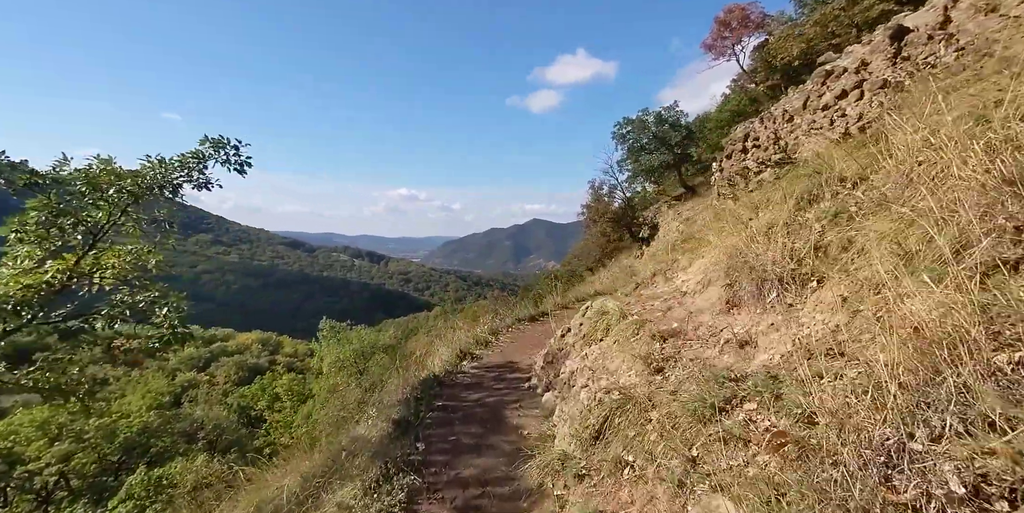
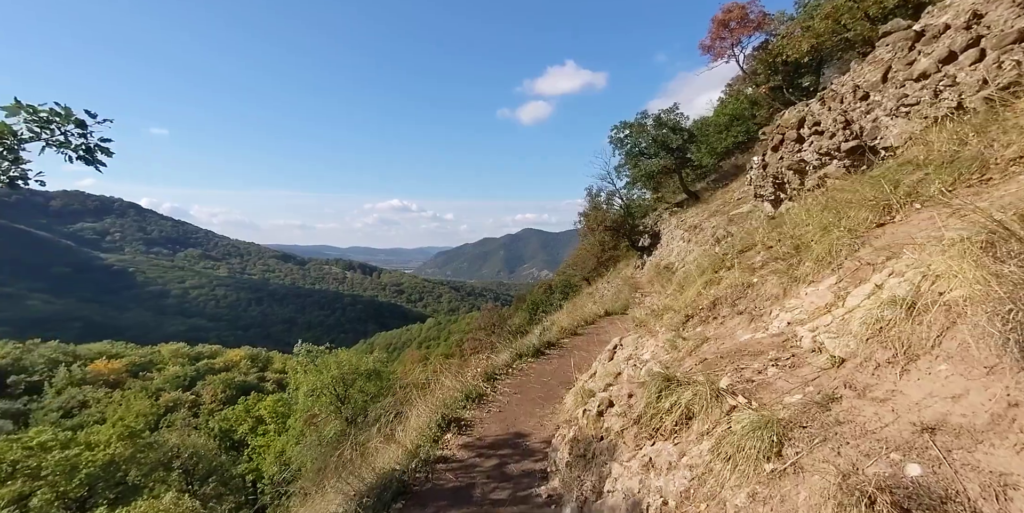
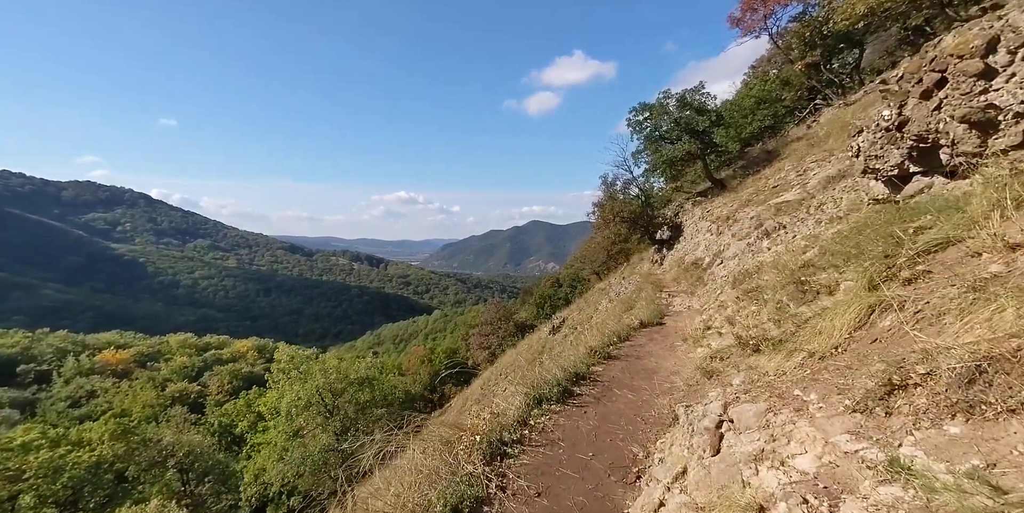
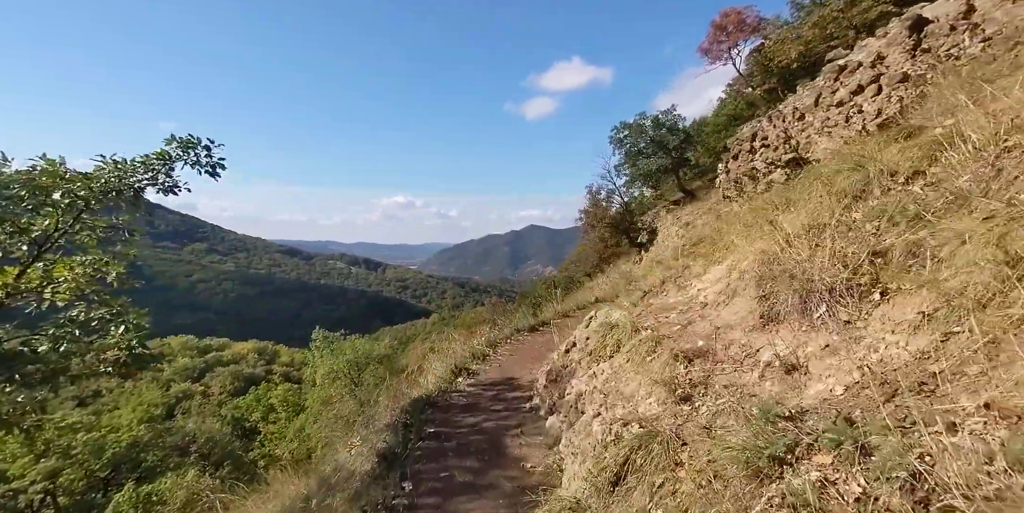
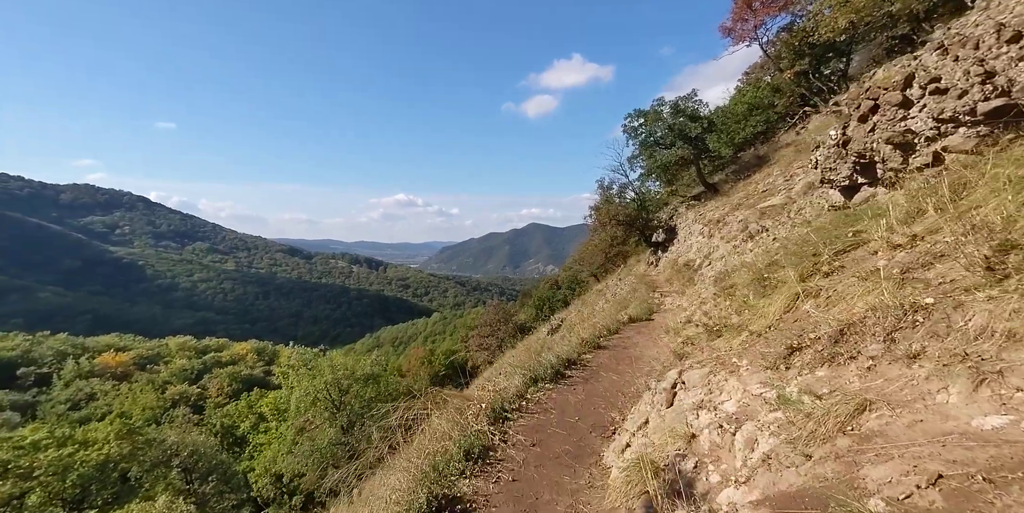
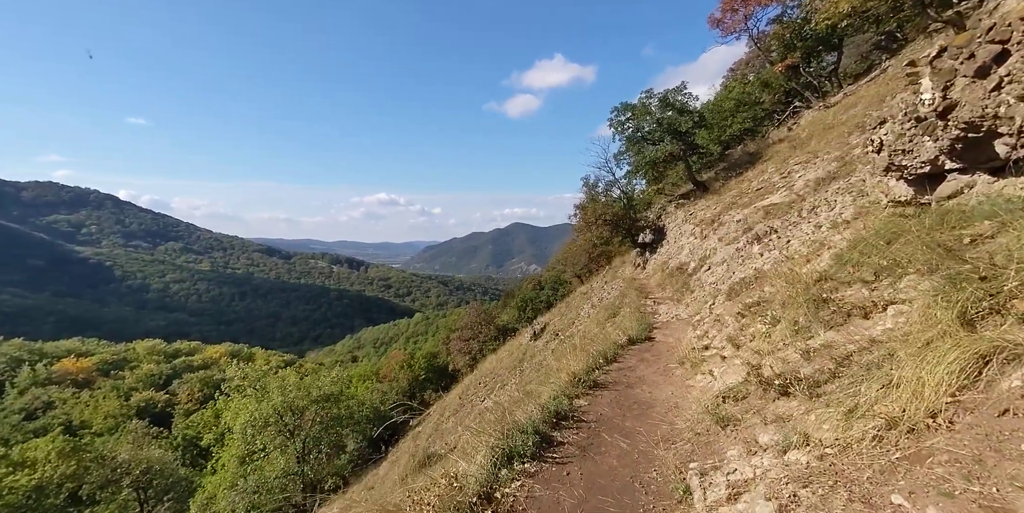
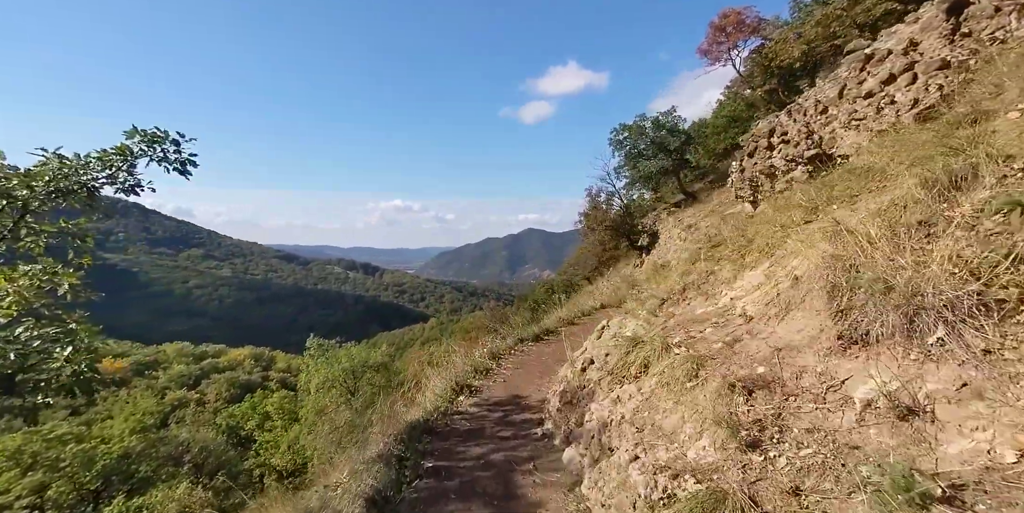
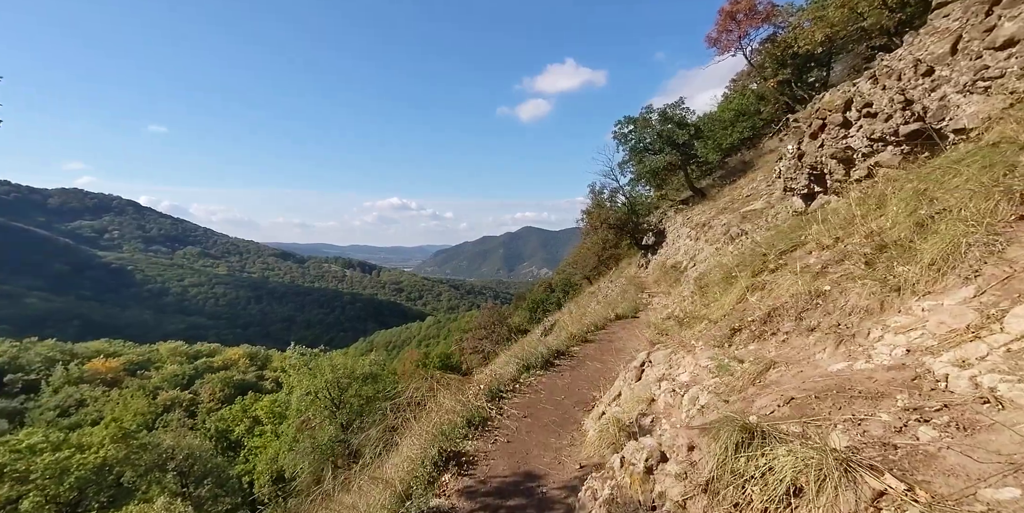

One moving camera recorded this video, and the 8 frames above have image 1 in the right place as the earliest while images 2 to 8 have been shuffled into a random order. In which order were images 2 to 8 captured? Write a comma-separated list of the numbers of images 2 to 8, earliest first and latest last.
4, 7, 2, 8, 5, 3, 6
